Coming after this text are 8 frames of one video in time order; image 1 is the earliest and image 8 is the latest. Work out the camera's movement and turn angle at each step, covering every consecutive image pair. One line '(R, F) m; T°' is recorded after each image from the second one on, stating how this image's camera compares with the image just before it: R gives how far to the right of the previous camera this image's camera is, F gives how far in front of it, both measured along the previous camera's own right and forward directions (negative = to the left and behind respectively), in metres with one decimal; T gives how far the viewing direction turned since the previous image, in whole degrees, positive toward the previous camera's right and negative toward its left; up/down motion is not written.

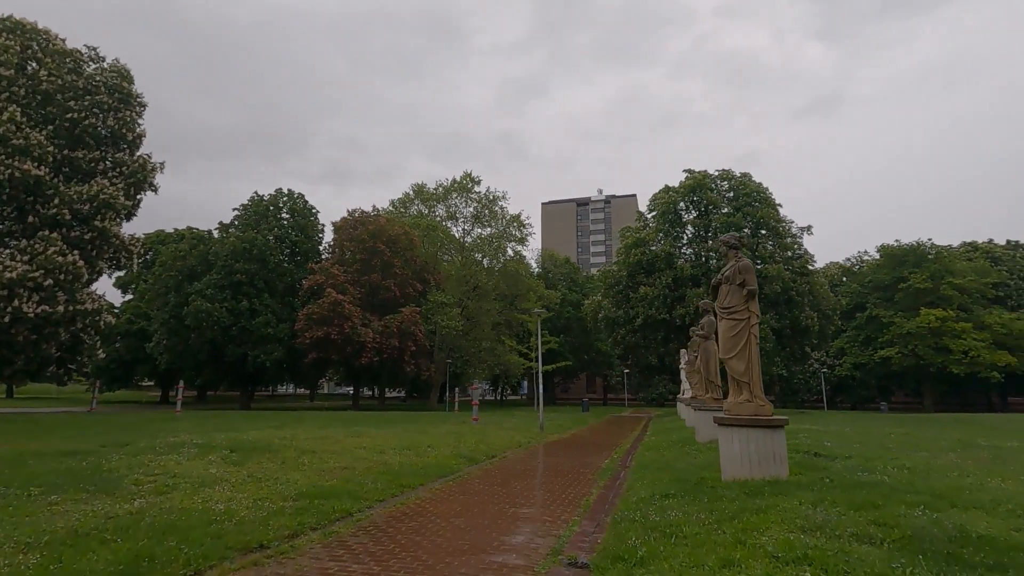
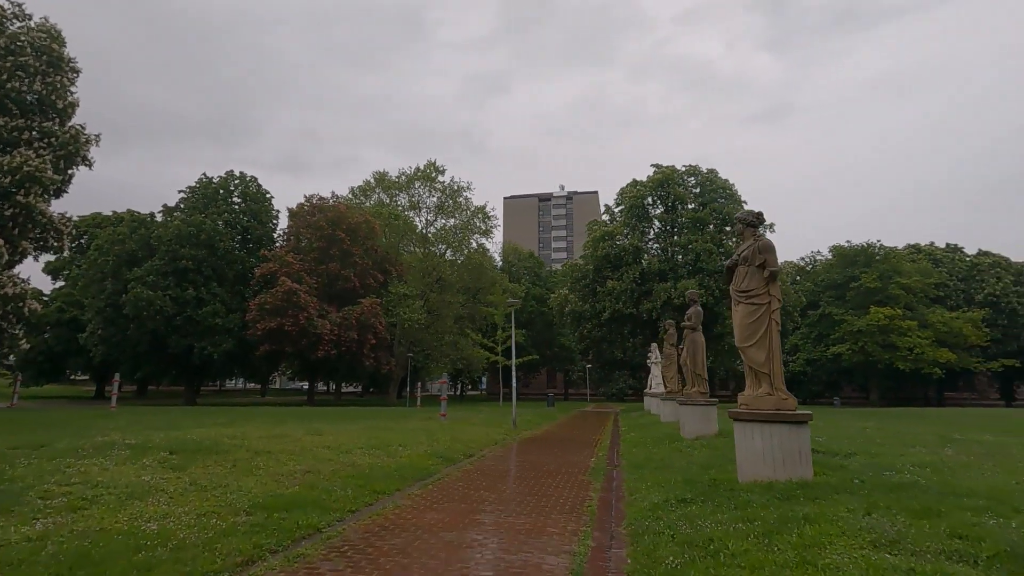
(-0.5, +1.0) m; +4°
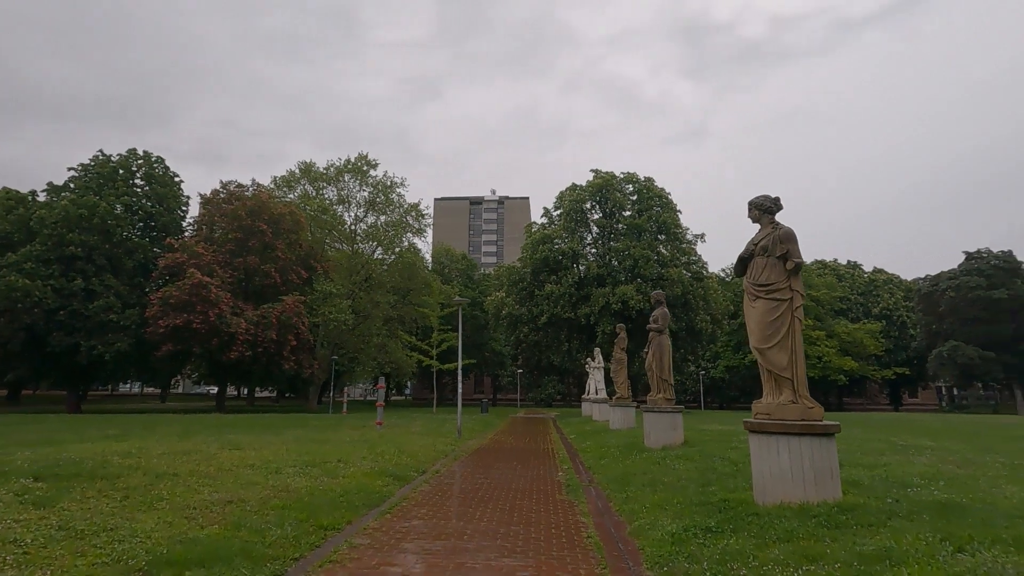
(-0.7, +1.3) m; +8°
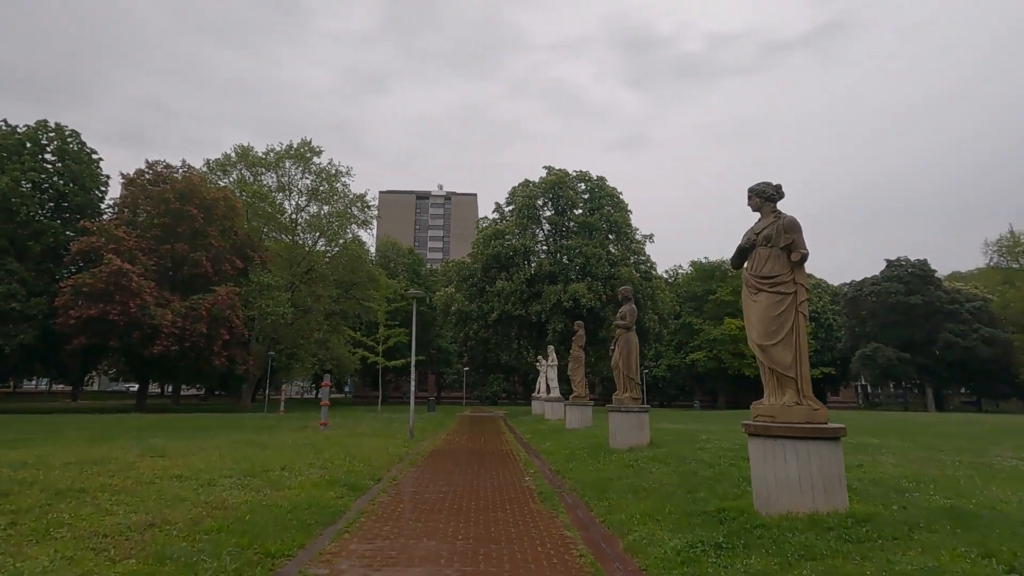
(-0.4, +0.7) m; +6°
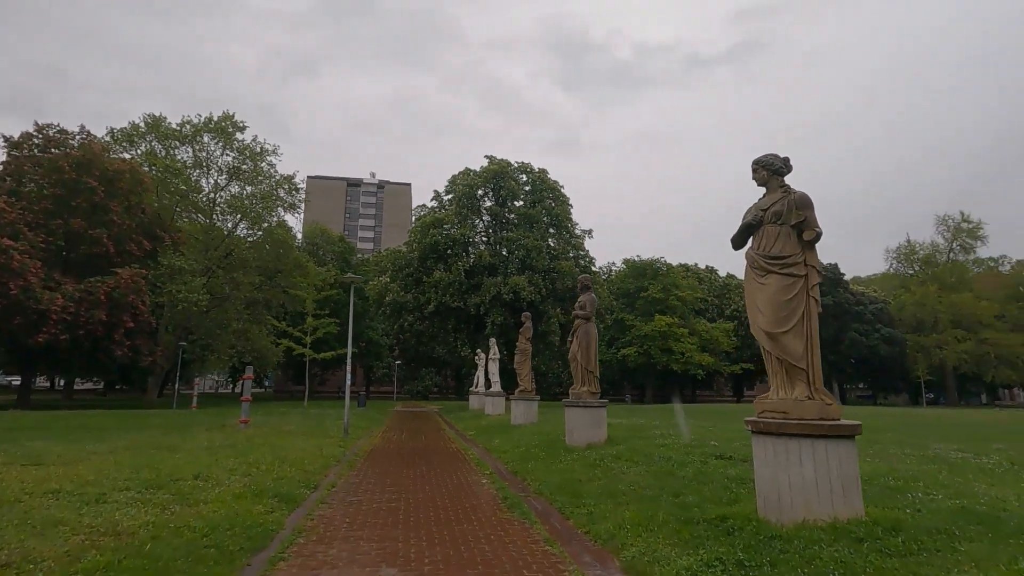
(-0.4, +0.9) m; +7°
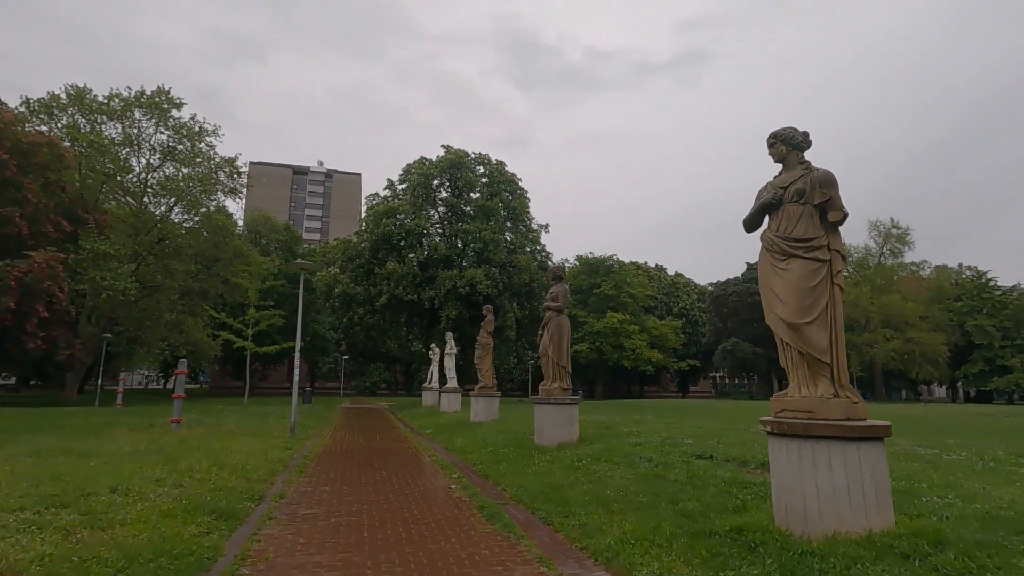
(-0.4, +0.7) m; +5°
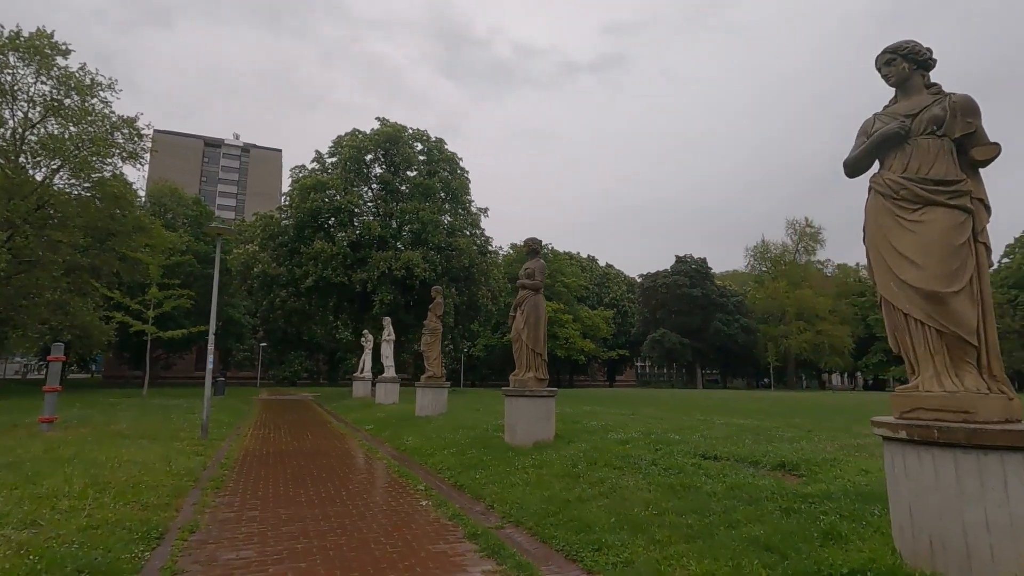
(-0.7, +1.5) m; +8°
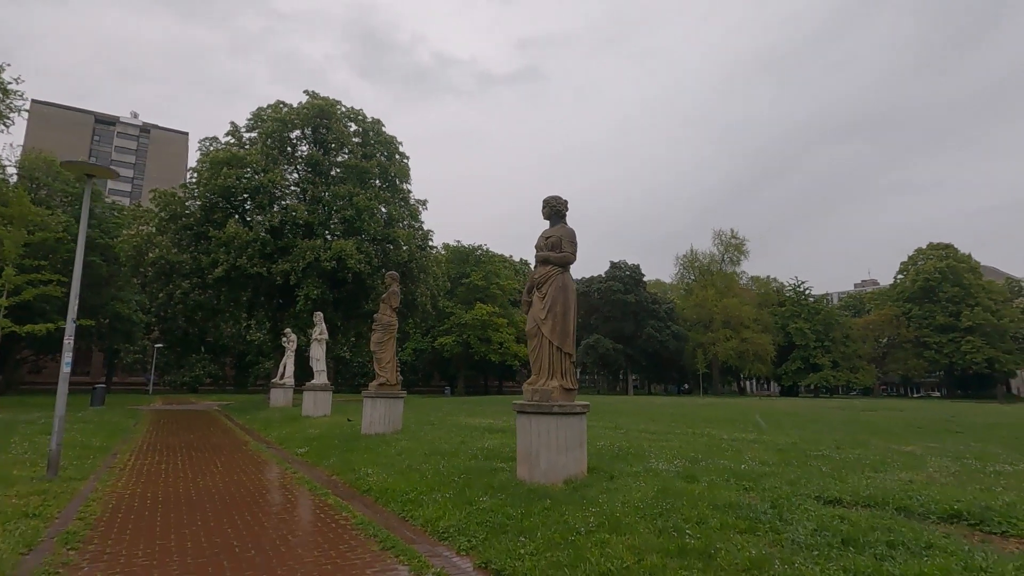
(-1.2, +2.7) m; +8°
